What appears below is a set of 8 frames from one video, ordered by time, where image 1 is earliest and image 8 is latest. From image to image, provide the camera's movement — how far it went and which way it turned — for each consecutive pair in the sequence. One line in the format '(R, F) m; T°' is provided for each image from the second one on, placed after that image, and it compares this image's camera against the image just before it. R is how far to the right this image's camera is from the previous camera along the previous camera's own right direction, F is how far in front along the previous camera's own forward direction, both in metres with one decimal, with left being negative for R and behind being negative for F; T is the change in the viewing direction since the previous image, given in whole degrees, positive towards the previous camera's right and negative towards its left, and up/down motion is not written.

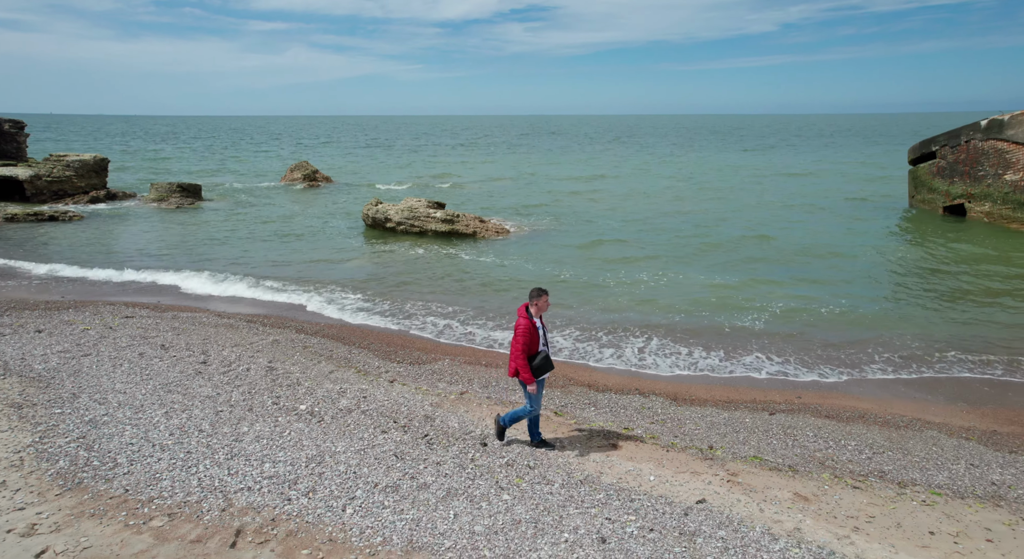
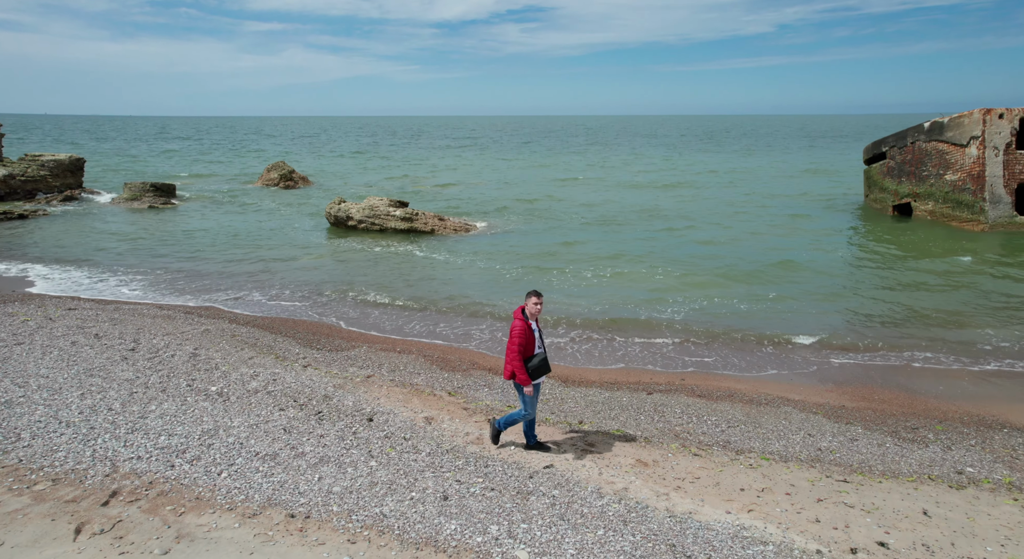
(+1.3, -0.6) m; +1°
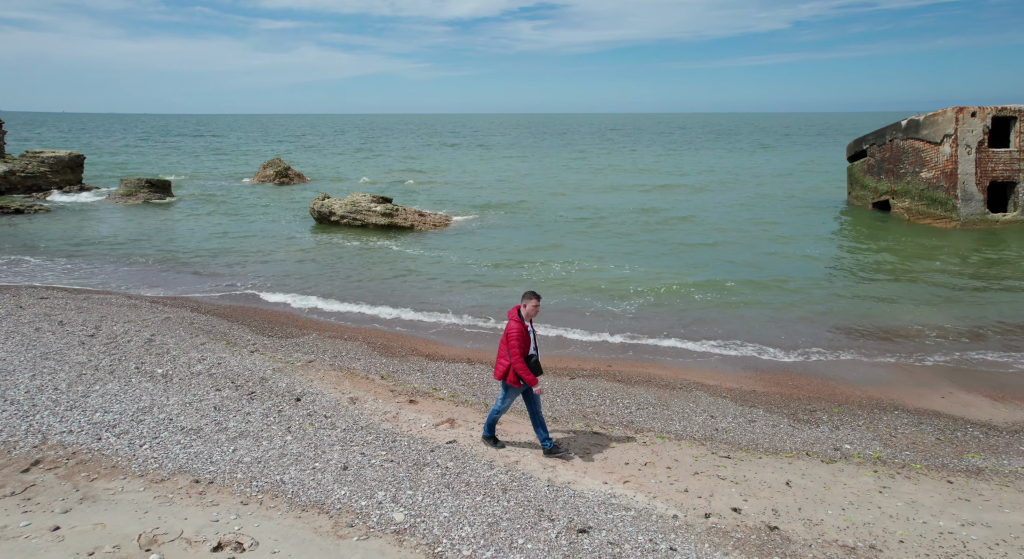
(+1.1, -0.4) m; -1°
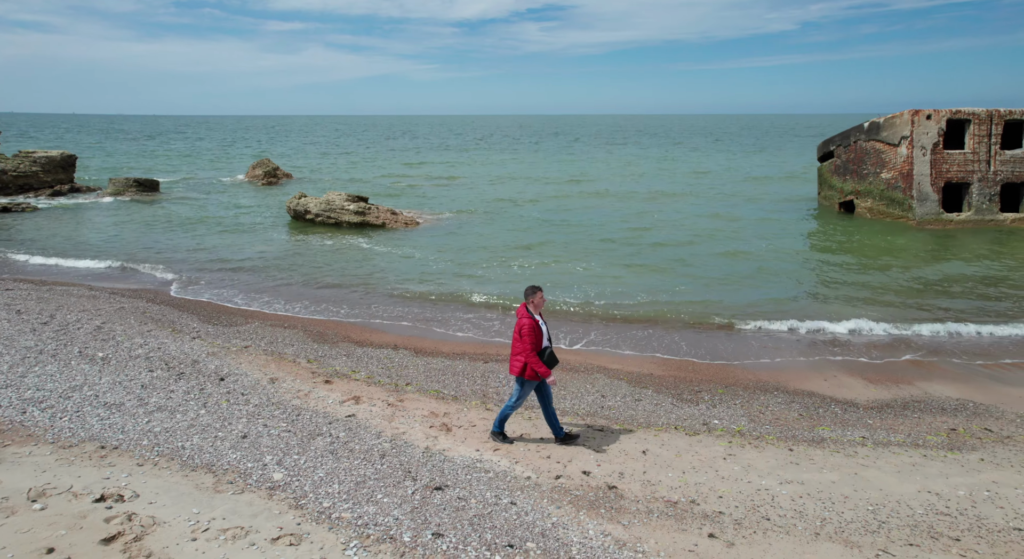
(+1.3, -0.6) m; 0°
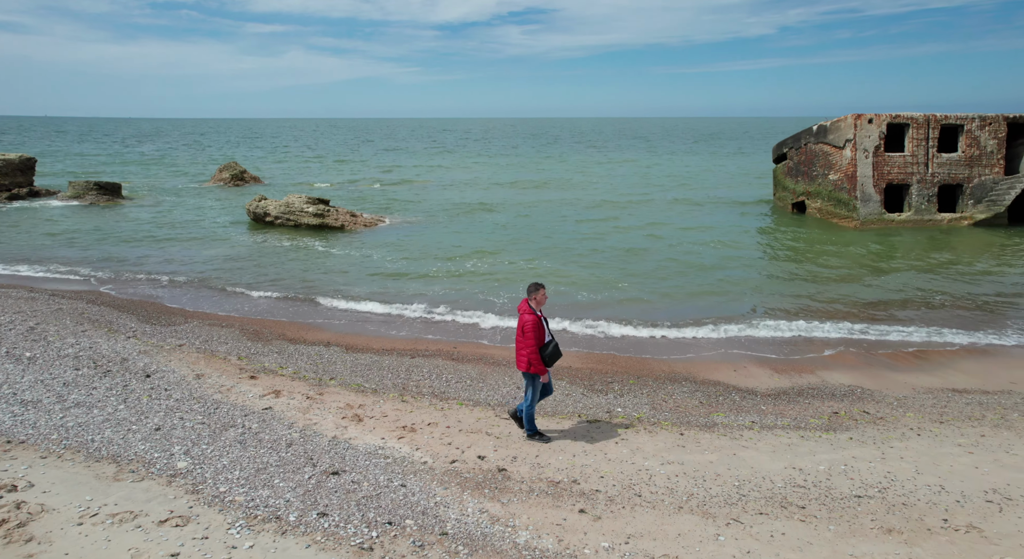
(+0.8, -0.4) m; +2°
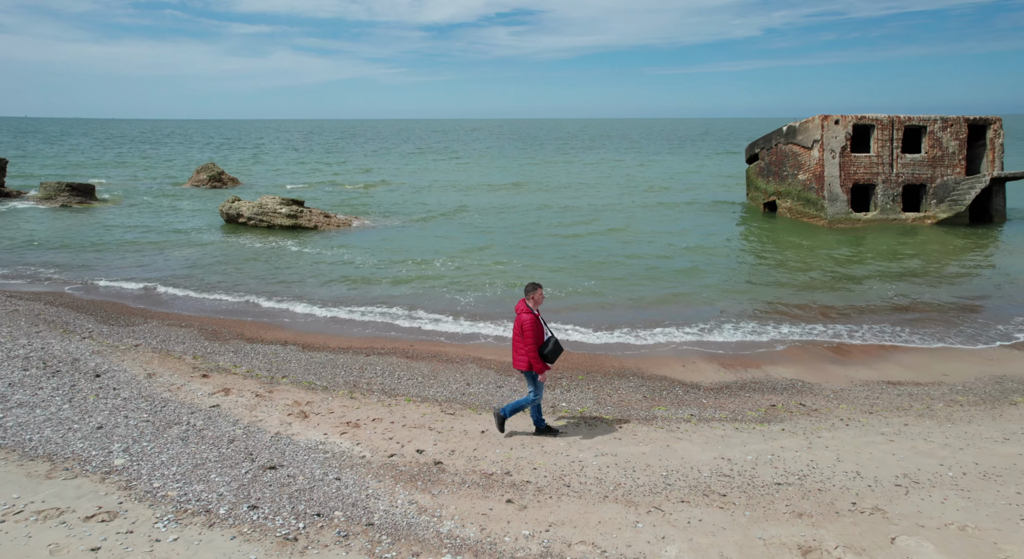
(+0.5, -0.1) m; +1°
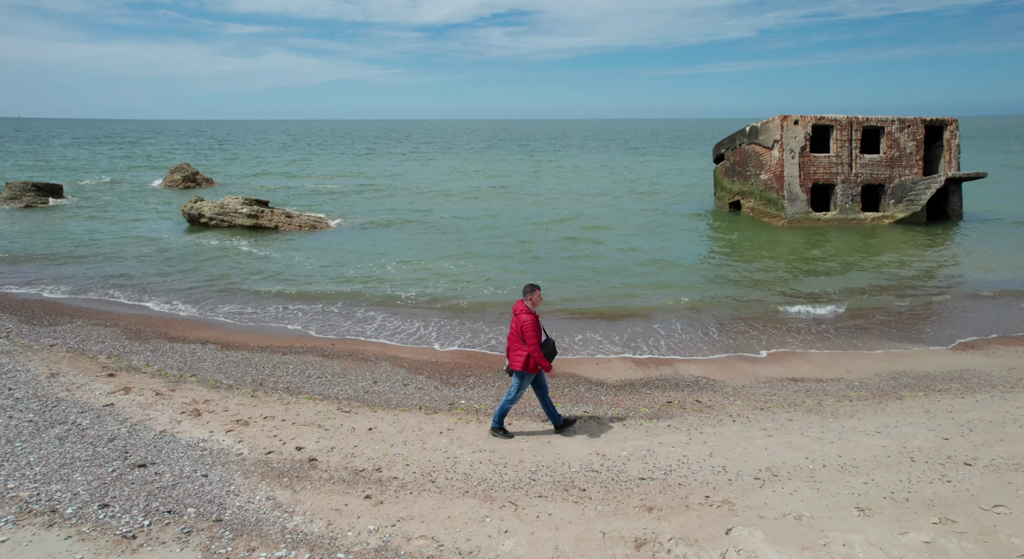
(+1.2, 0.0) m; +1°
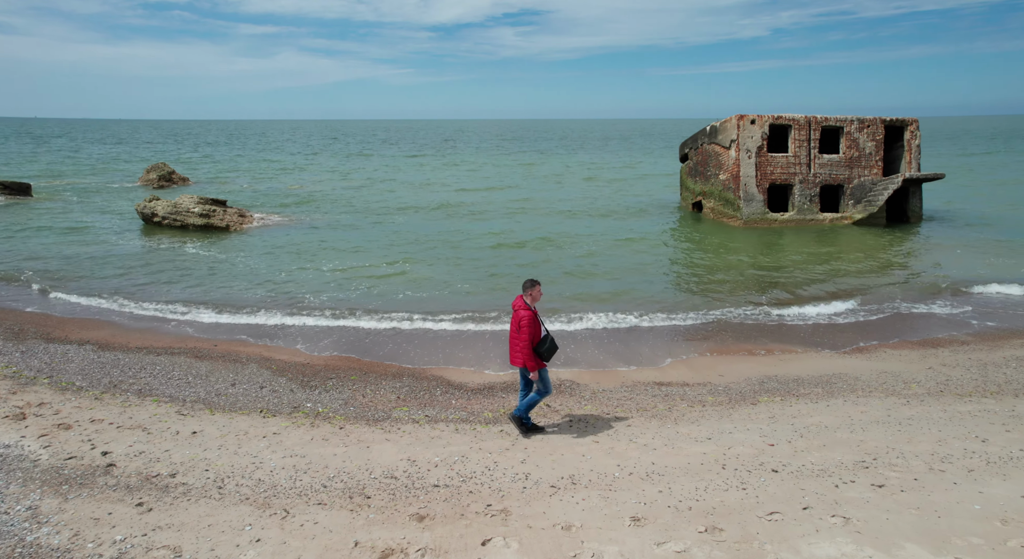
(+1.9, +0.2) m; 0°
